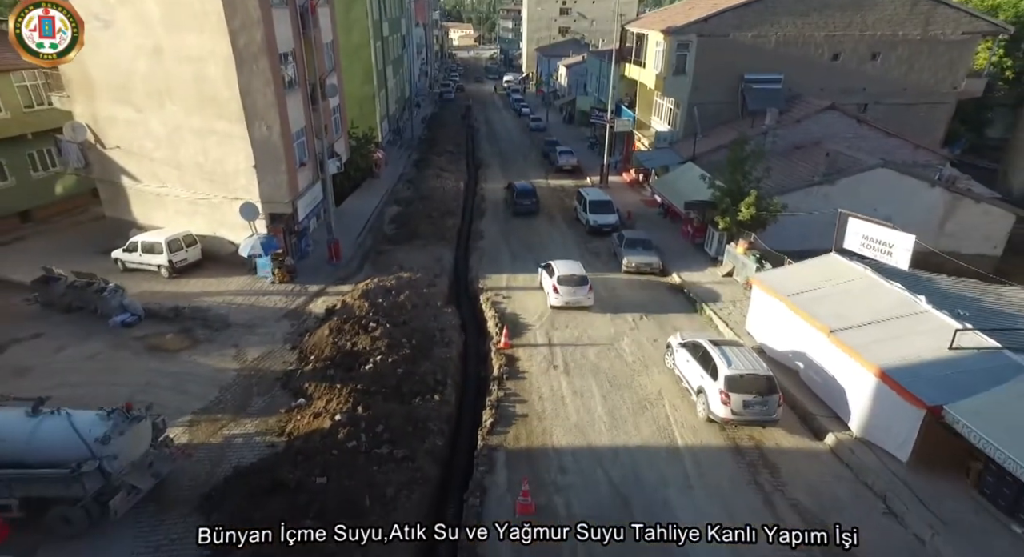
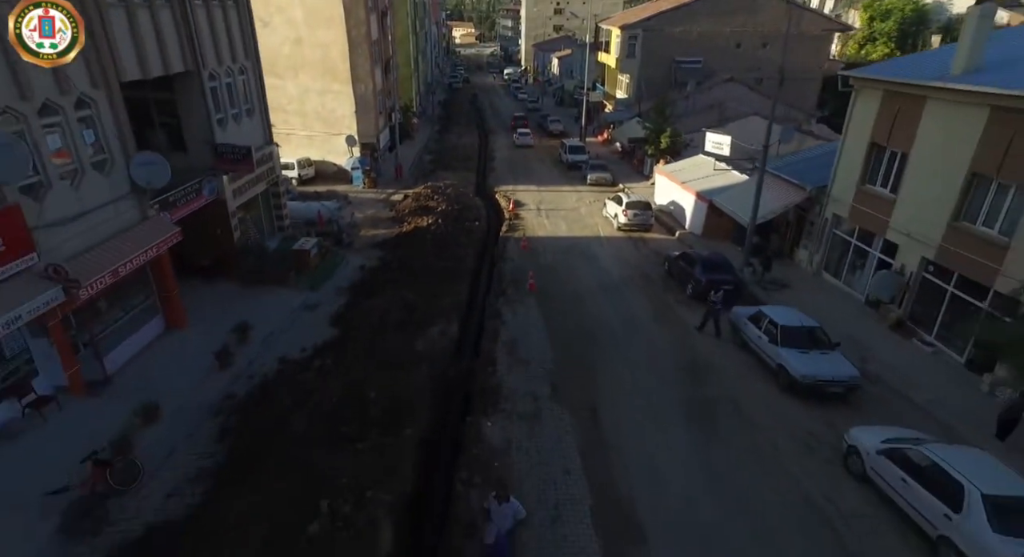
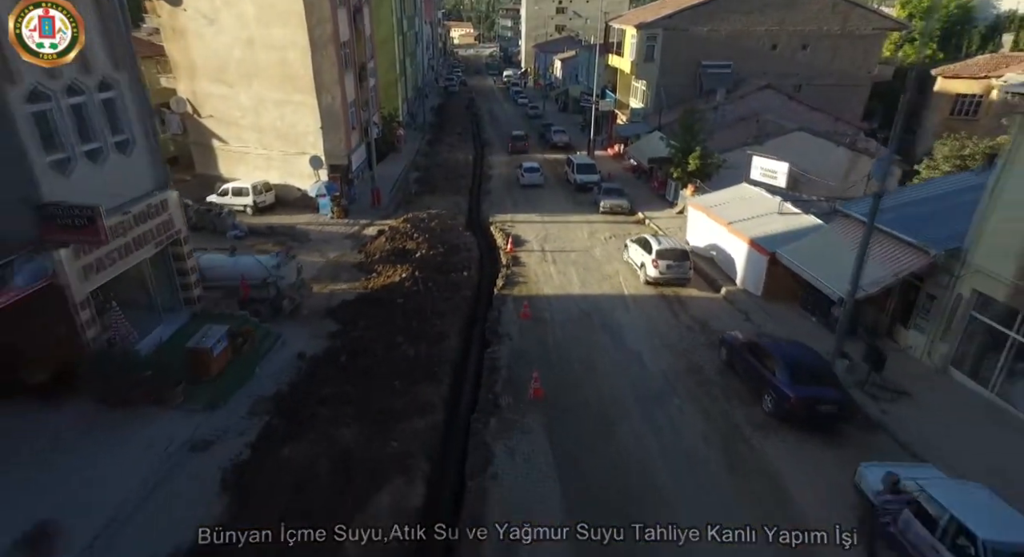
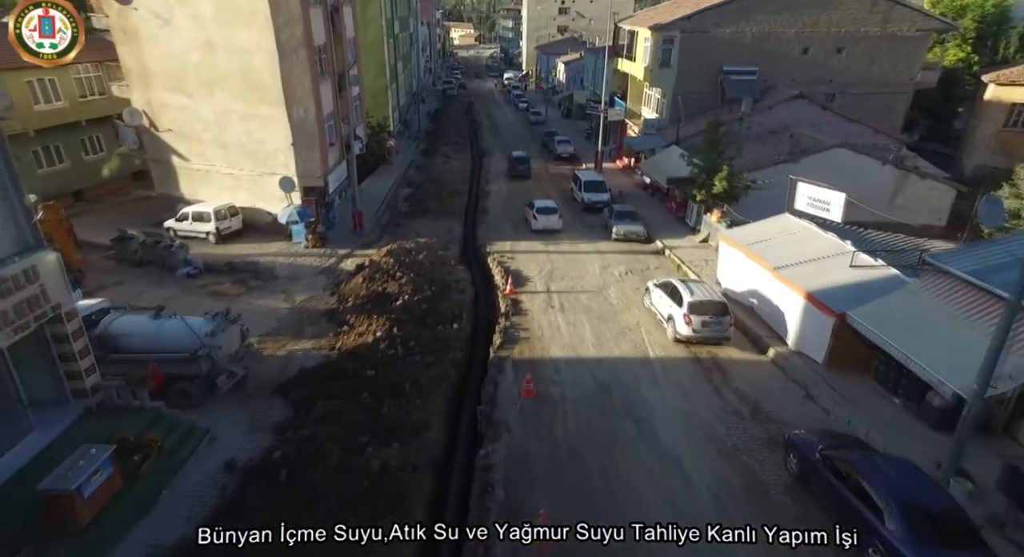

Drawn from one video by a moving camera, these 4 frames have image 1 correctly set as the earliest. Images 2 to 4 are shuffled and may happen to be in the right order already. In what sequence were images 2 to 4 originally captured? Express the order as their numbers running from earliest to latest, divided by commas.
4, 3, 2
